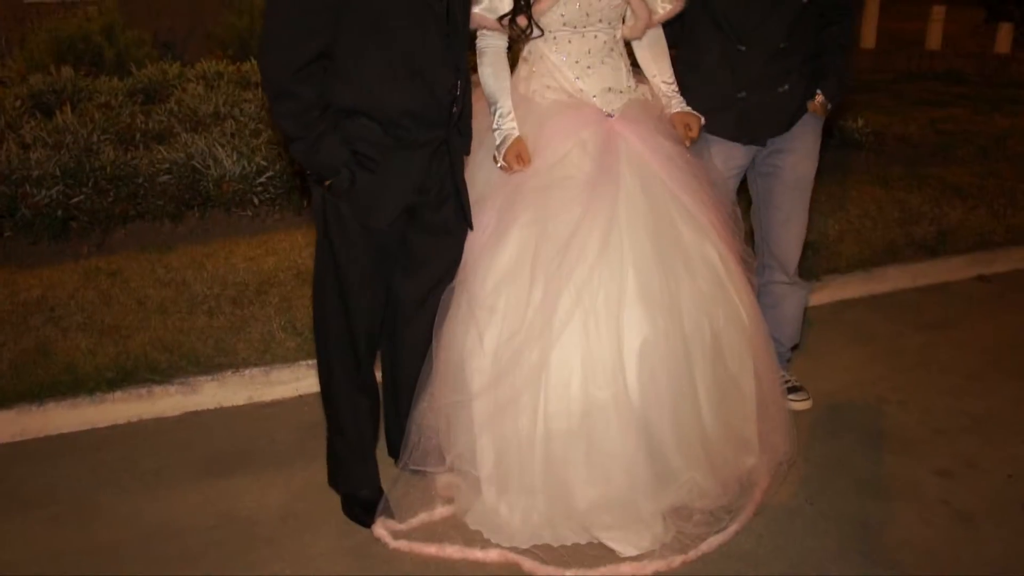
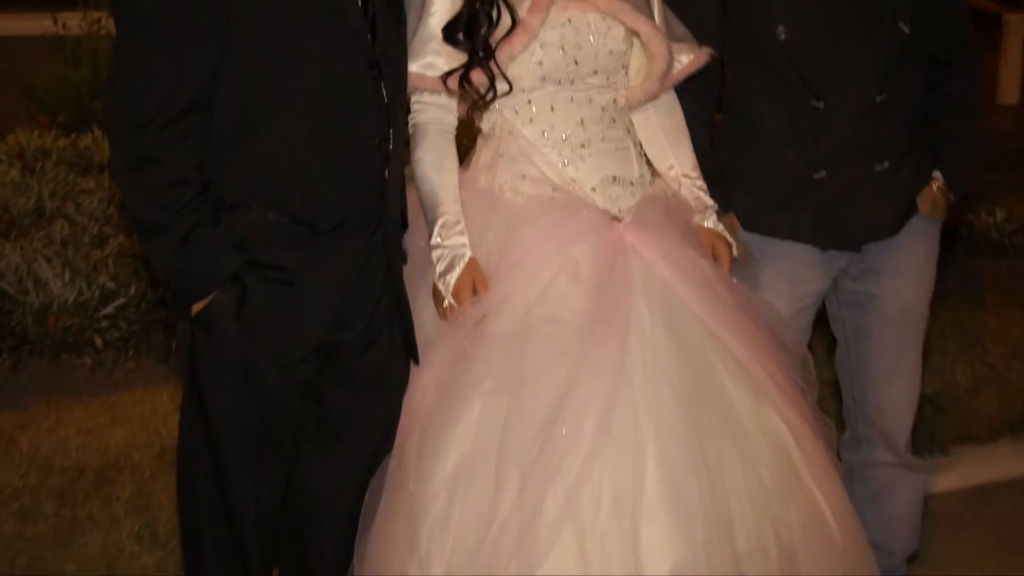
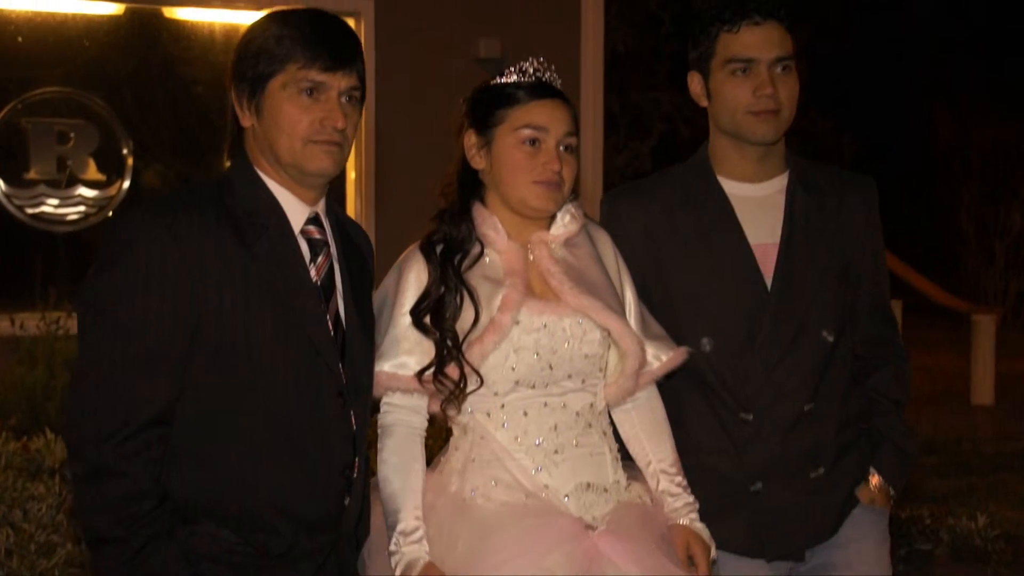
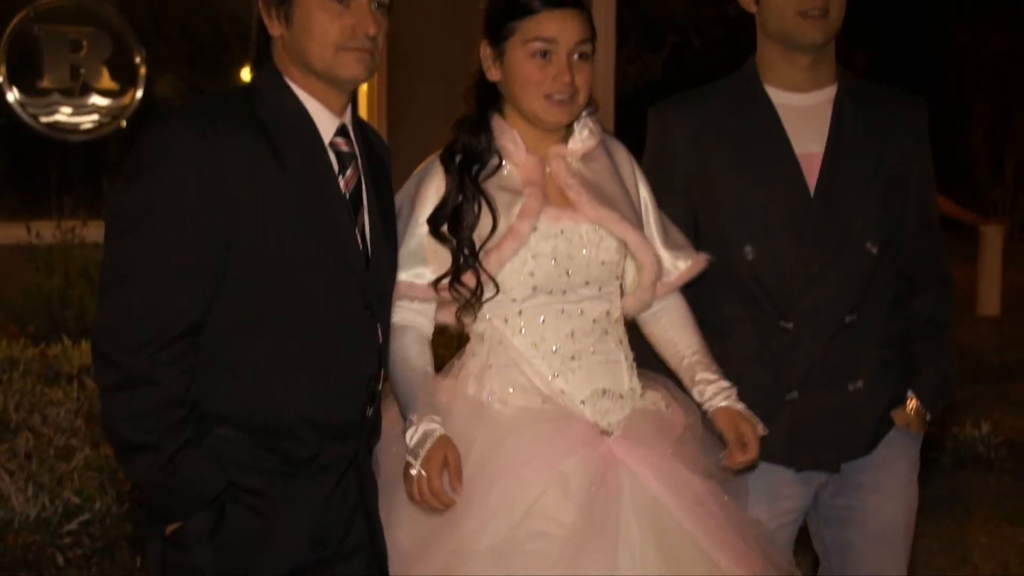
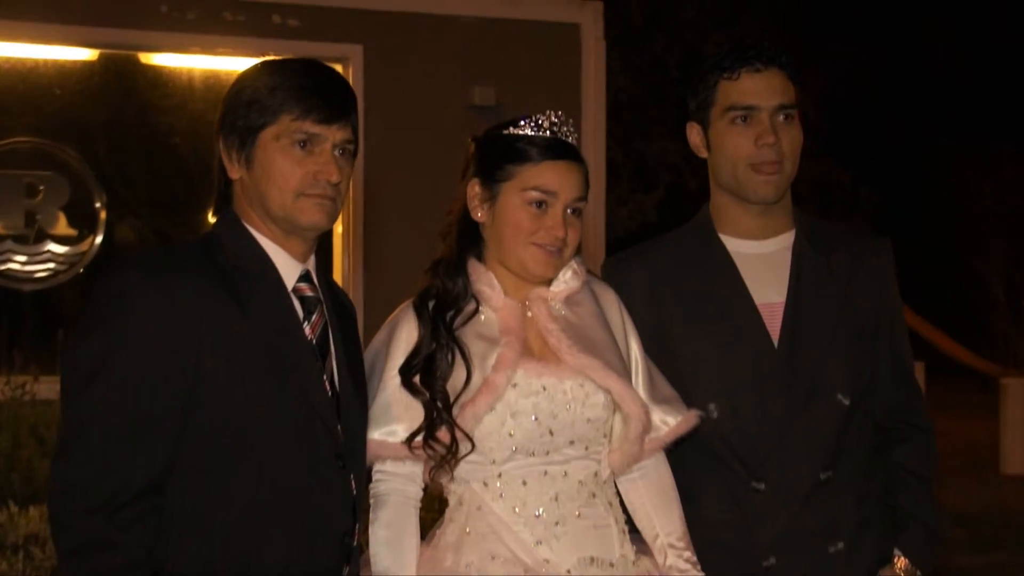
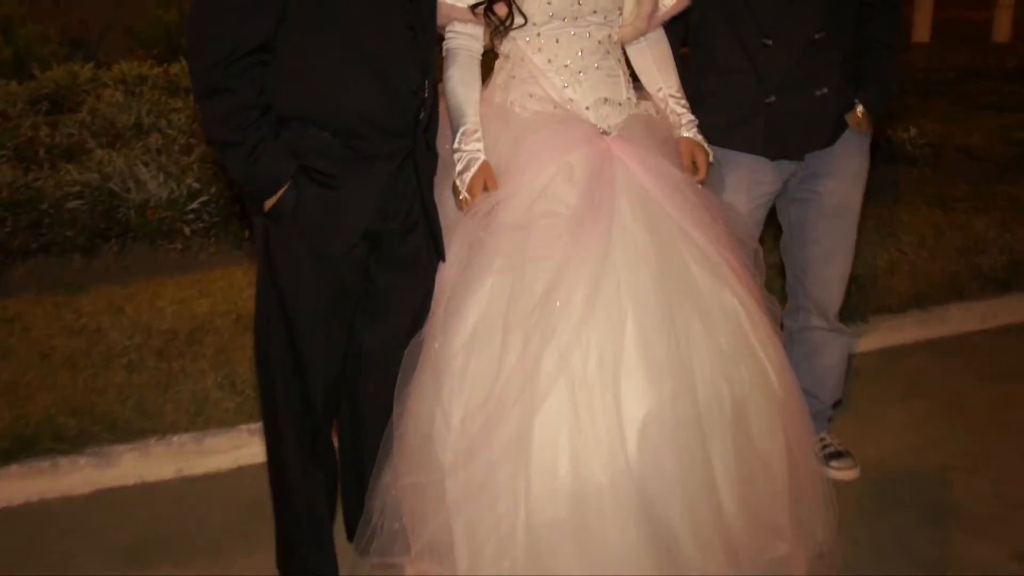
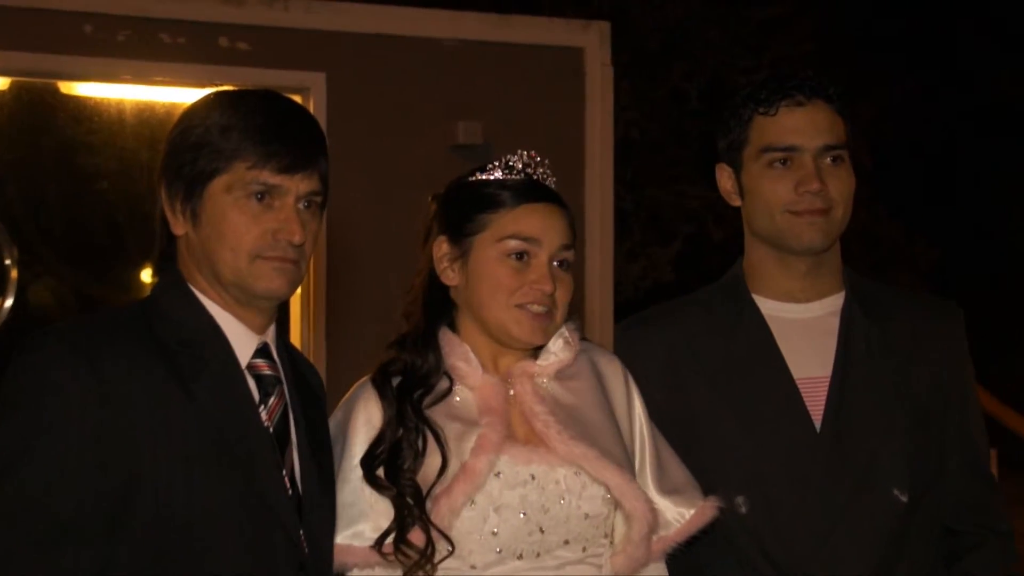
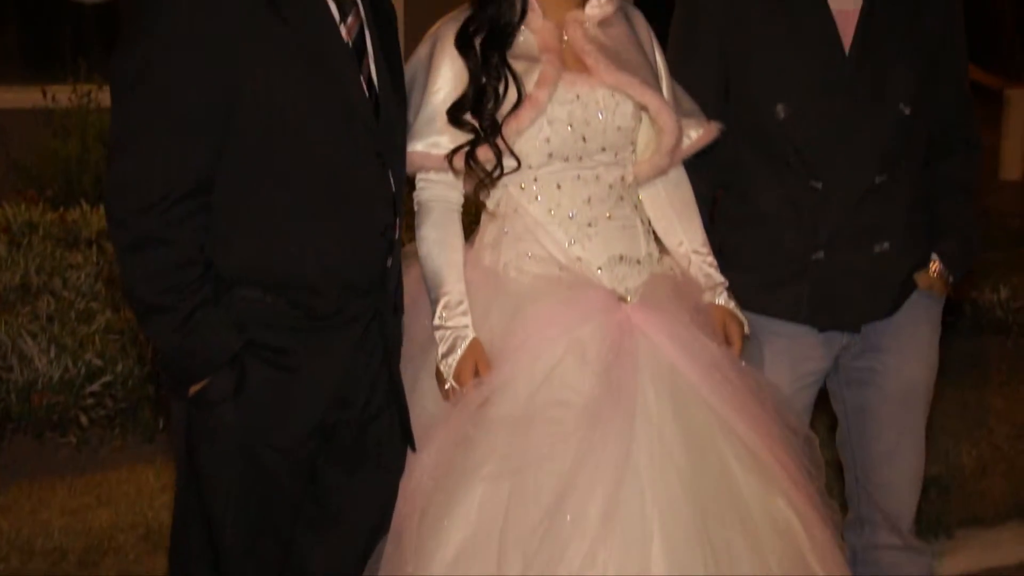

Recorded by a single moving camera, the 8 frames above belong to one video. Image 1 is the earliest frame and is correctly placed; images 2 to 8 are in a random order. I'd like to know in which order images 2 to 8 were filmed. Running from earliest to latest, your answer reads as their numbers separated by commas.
6, 2, 8, 4, 3, 5, 7
